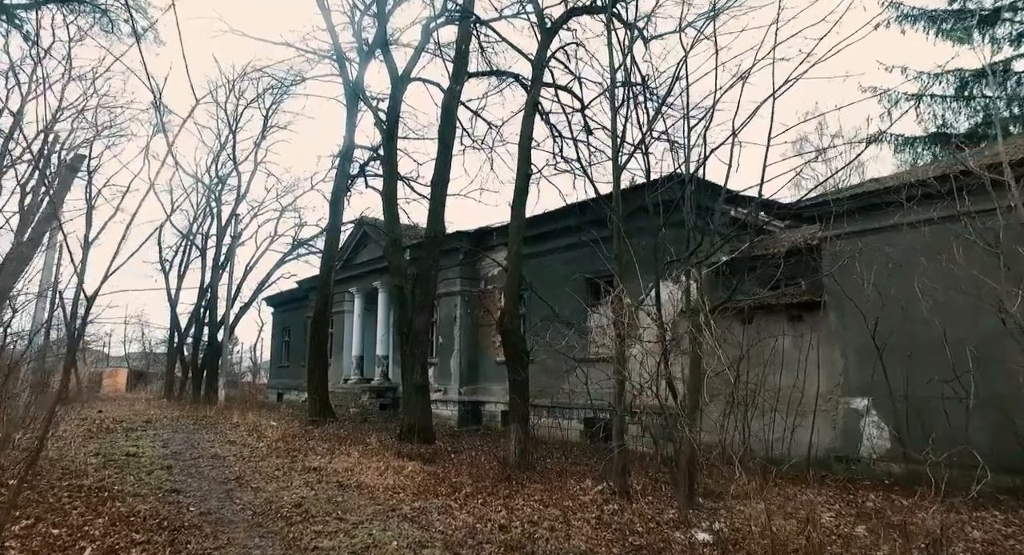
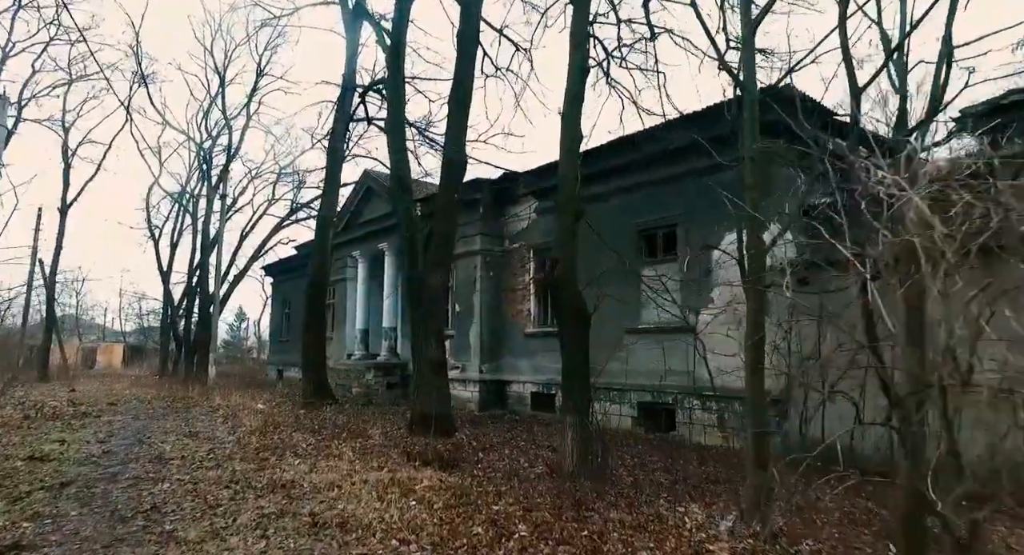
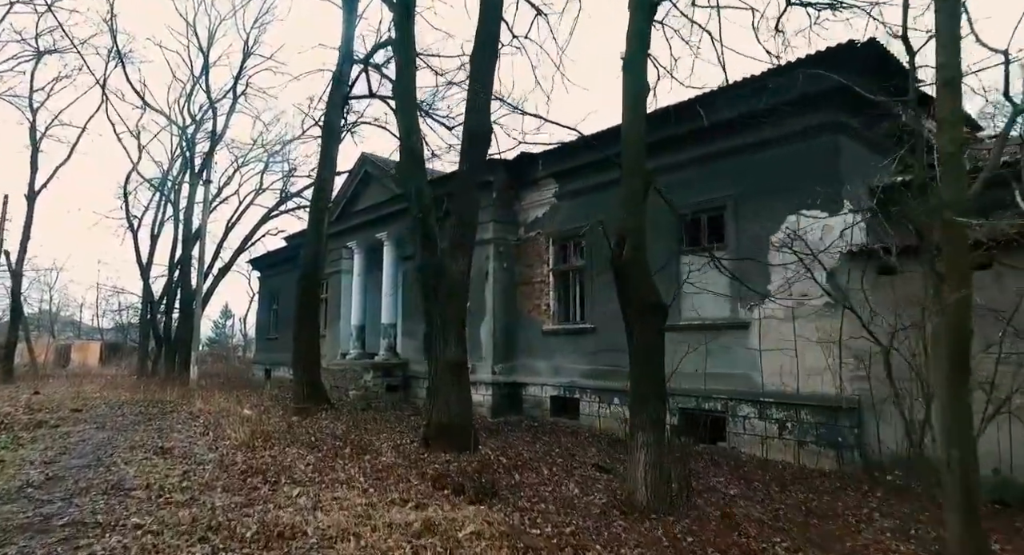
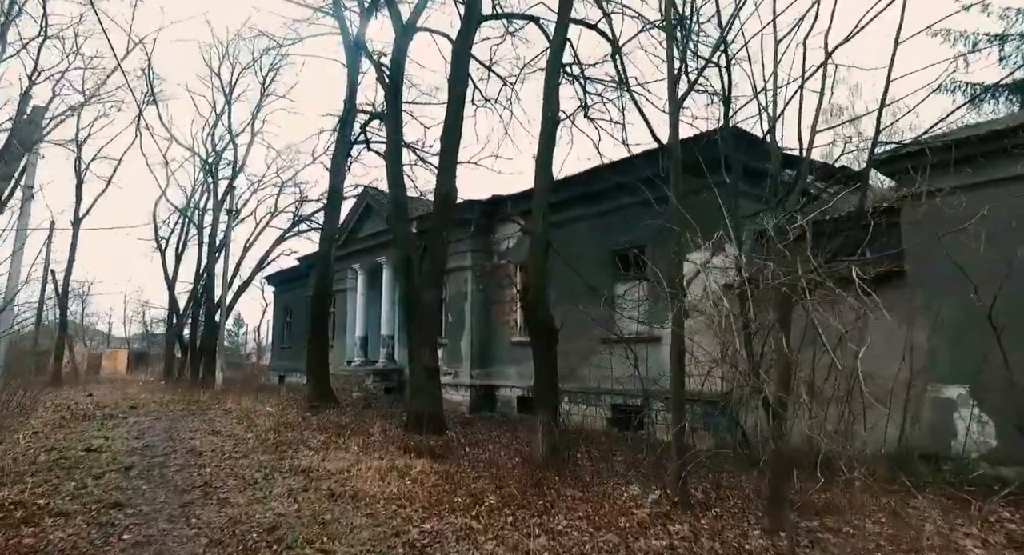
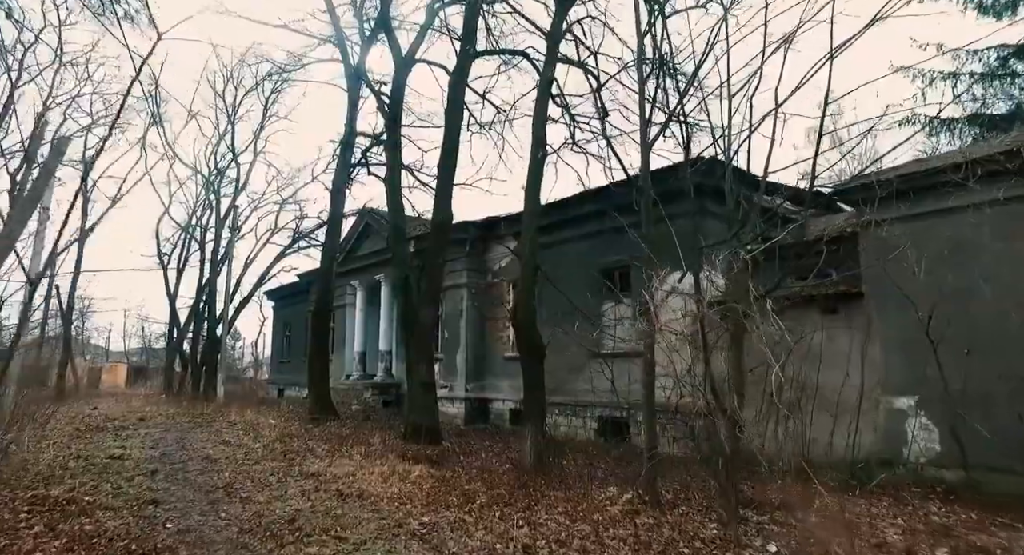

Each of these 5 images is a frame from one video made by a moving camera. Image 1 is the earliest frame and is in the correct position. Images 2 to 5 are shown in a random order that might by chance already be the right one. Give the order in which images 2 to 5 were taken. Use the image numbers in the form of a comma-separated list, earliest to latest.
5, 4, 2, 3
